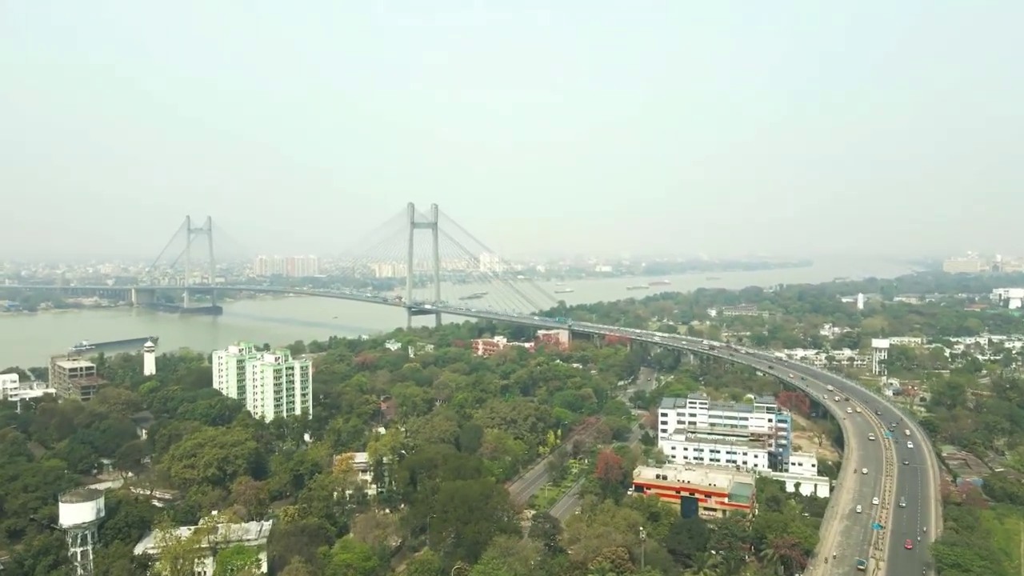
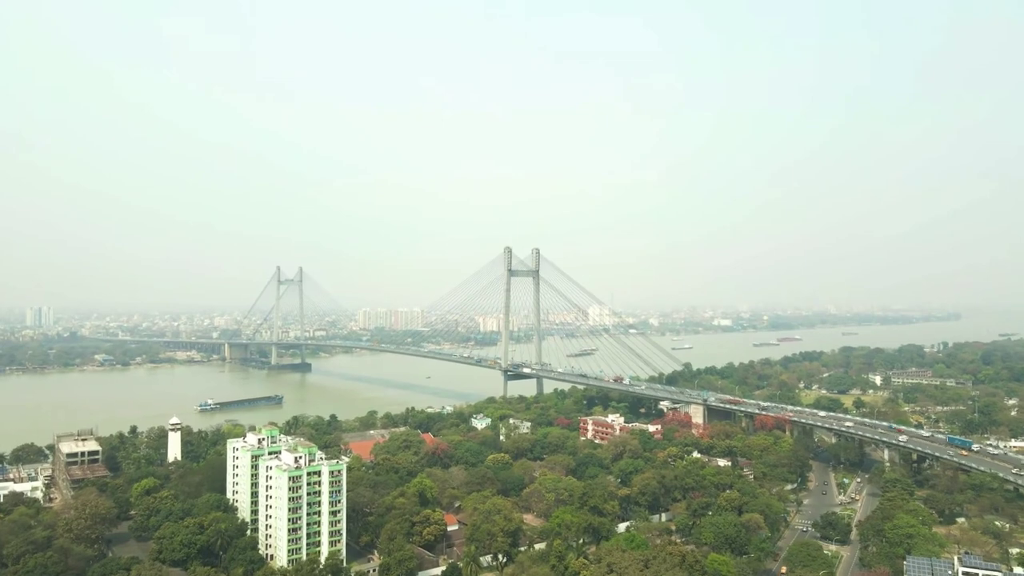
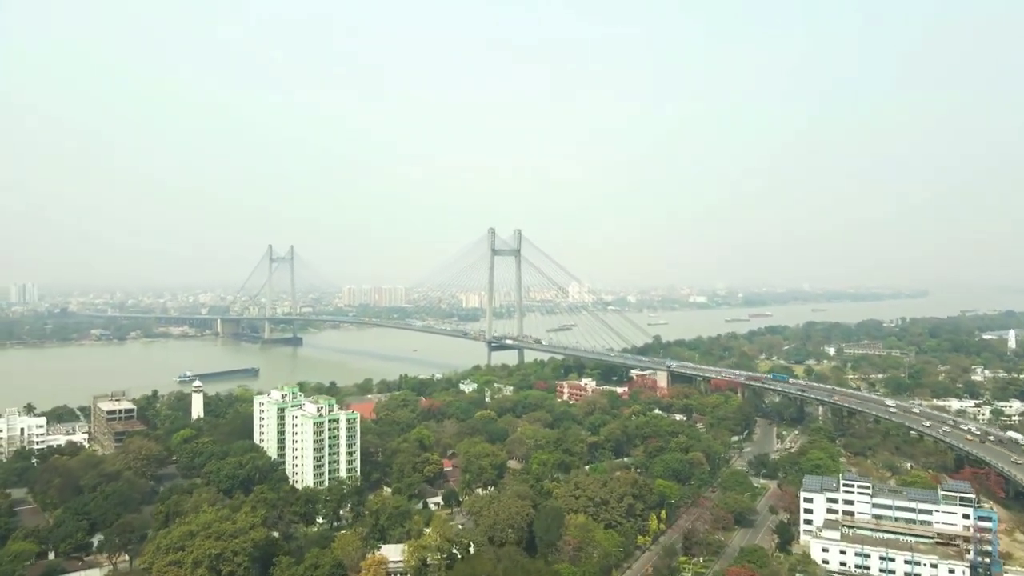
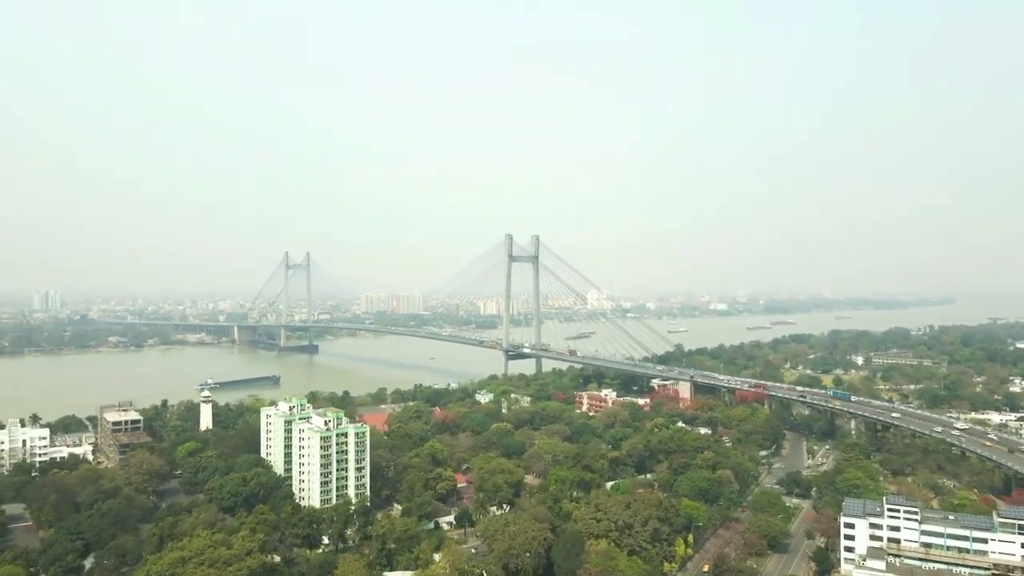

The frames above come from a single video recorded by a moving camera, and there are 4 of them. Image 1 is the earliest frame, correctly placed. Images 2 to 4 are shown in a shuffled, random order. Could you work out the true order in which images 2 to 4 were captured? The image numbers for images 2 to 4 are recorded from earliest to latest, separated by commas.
3, 4, 2
